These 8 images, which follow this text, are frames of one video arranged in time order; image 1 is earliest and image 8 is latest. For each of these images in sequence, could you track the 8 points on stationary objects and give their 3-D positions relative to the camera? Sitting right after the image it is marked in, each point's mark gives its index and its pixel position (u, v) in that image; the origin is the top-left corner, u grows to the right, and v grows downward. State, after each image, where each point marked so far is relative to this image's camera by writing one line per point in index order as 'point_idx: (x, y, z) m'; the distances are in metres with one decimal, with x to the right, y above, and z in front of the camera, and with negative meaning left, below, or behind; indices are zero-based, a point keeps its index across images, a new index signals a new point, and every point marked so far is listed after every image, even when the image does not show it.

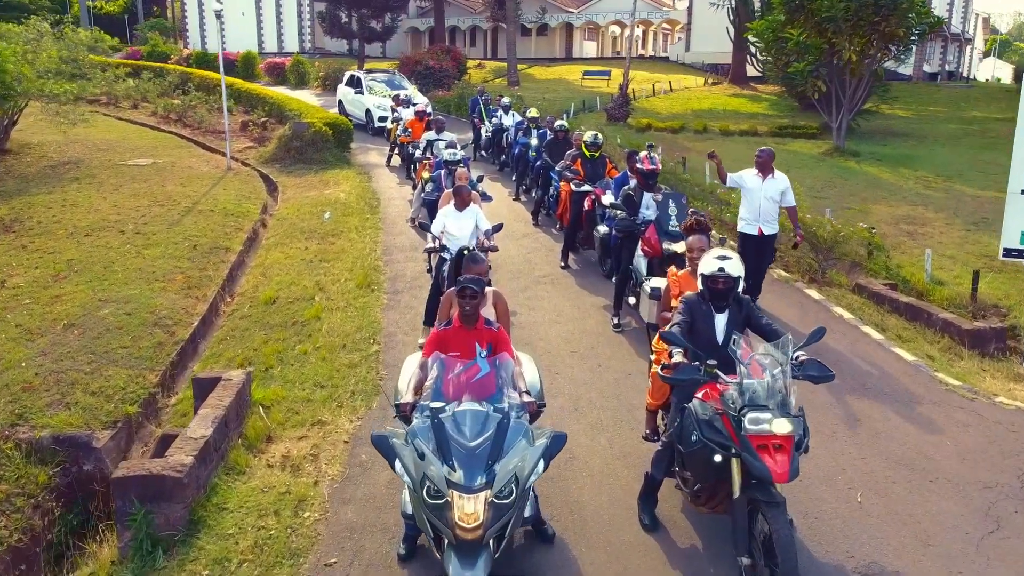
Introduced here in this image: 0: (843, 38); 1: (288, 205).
0: (+7.9, +6.0, +19.4) m
1: (-4.3, +1.6, +15.5) m
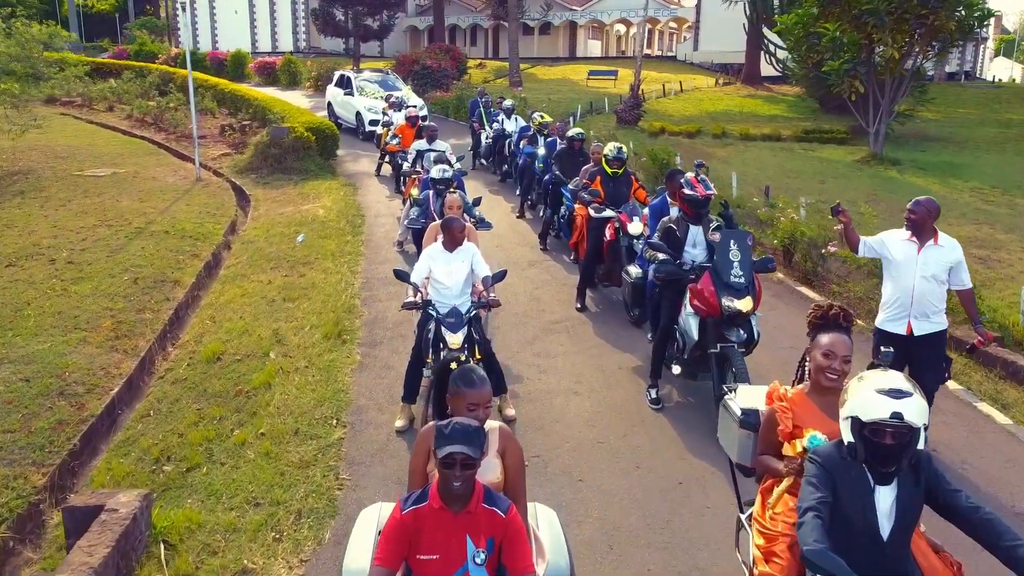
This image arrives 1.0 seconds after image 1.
0: (+8.0, +5.5, +17.4) m
1: (-4.2, +1.1, +13.5) m
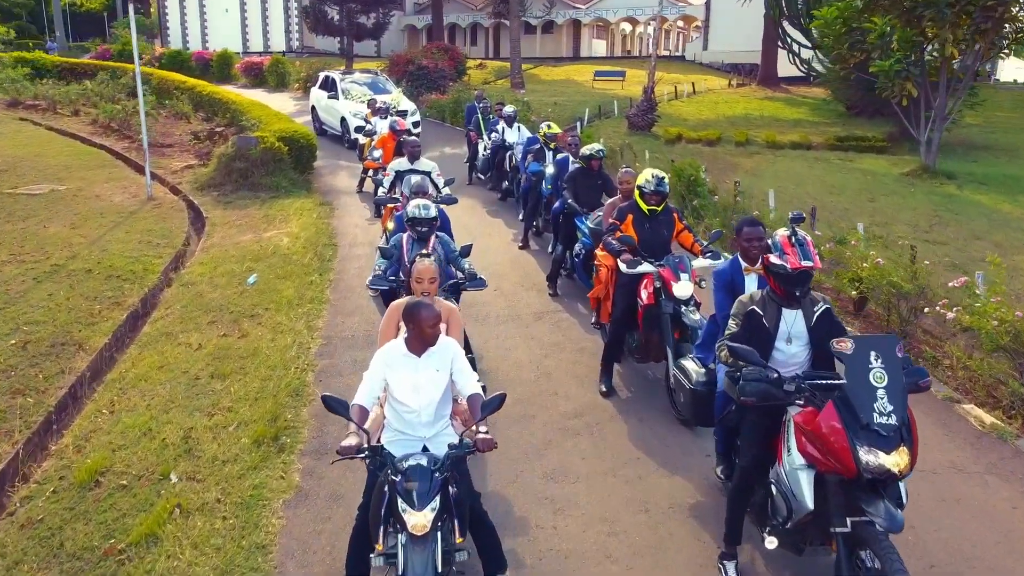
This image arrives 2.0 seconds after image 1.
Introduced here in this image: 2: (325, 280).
0: (+8.0, +4.8, +15.0) m
1: (-4.2, +0.4, +11.2) m
2: (-2.4, +0.1, +10.3) m
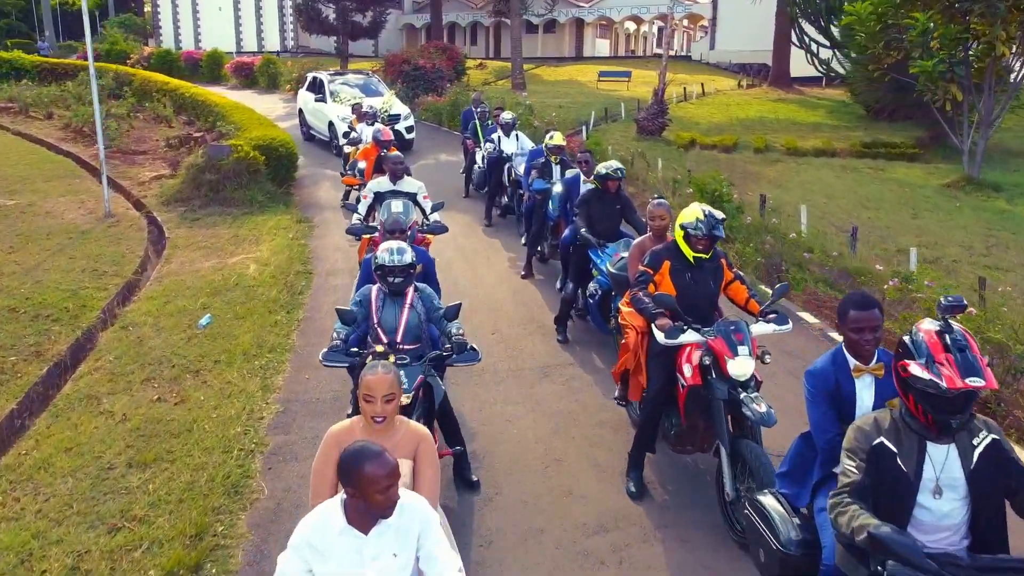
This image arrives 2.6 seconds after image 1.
0: (+8.1, +4.4, +13.5) m
1: (-4.2, 0.0, +9.7) m
2: (-2.4, -0.4, +8.7) m
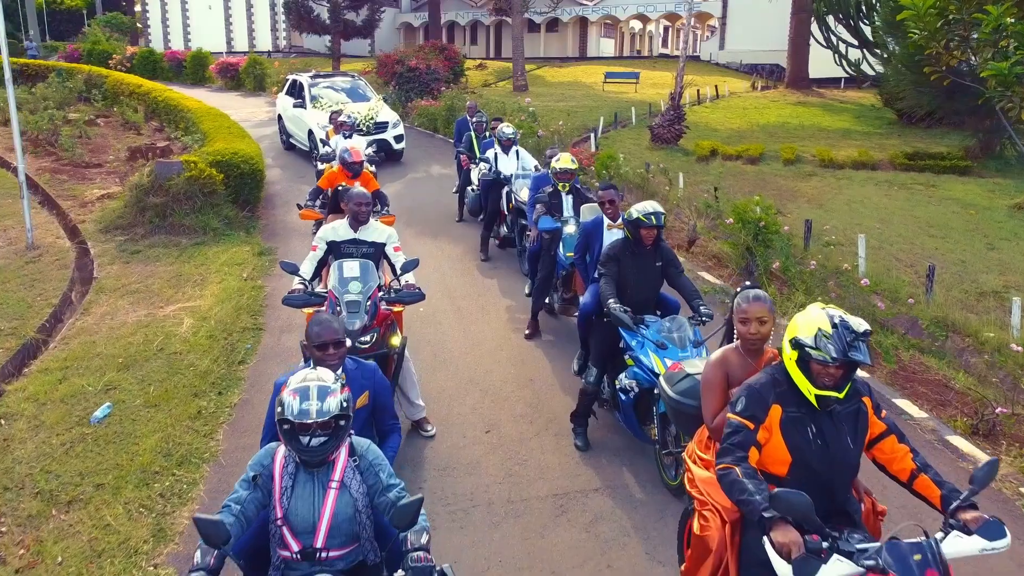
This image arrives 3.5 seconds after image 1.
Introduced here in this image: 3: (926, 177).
0: (+8.1, +3.8, +11.3) m
1: (-4.2, -0.6, +7.5) m
2: (-2.4, -1.0, +6.6) m
3: (+8.6, +2.3, +16.7) m
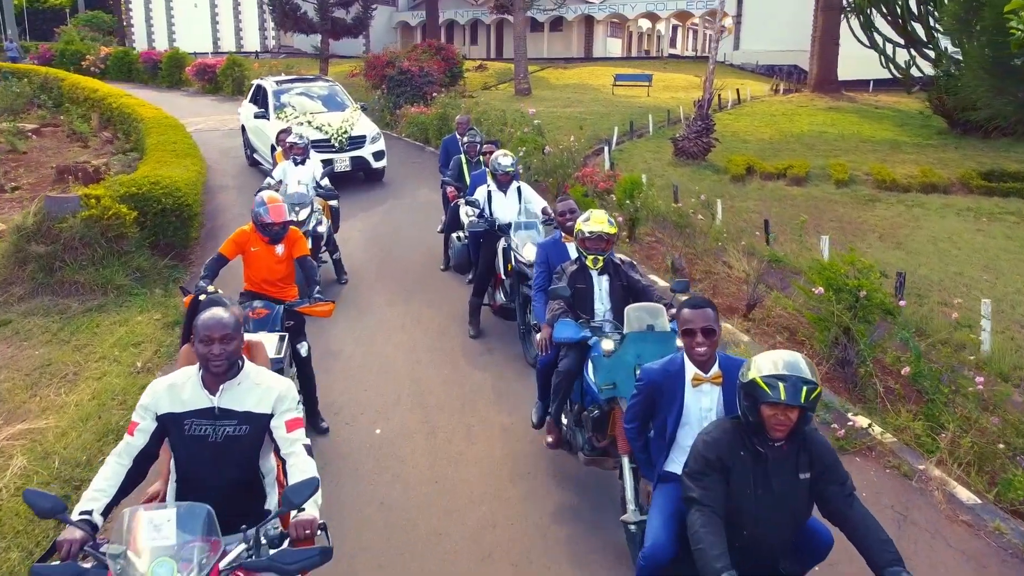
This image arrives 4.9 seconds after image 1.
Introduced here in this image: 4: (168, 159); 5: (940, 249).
0: (+8.1, +2.9, +8.4) m
1: (-4.2, -1.5, +4.7) m
2: (-2.4, -1.8, +3.7) m
3: (+8.6, +1.5, +13.8) m
4: (-5.4, +2.0, +12.6) m
5: (+5.9, +0.5, +11.0) m
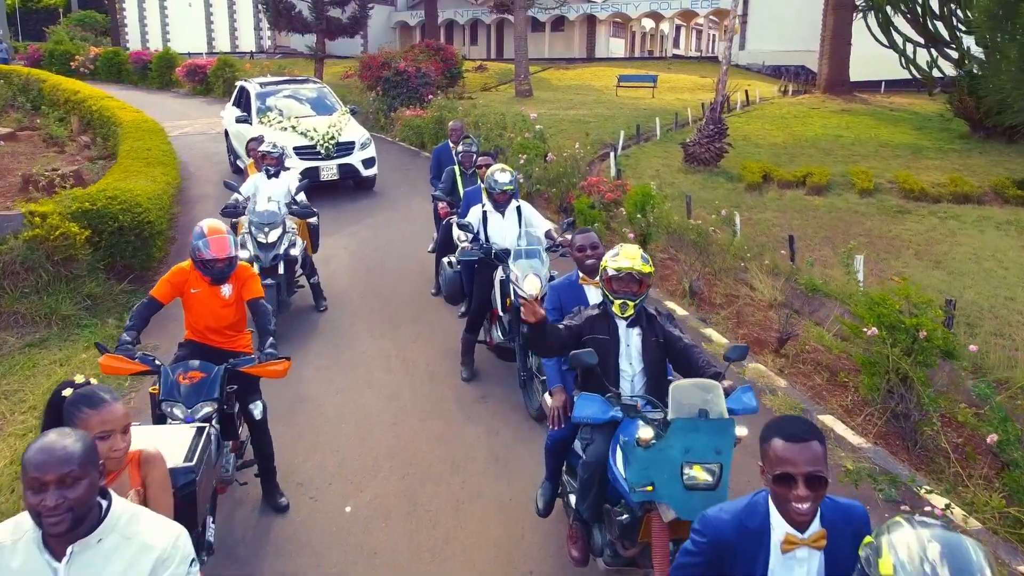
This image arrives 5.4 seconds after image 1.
0: (+8.1, +2.6, +7.3) m
1: (-4.2, -1.8, +3.6) m
2: (-2.4, -2.1, +2.7) m
3: (+8.6, +1.2, +12.8) m
4: (-5.4, +1.7, +11.6) m
5: (+5.9, +0.2, +10.0) m
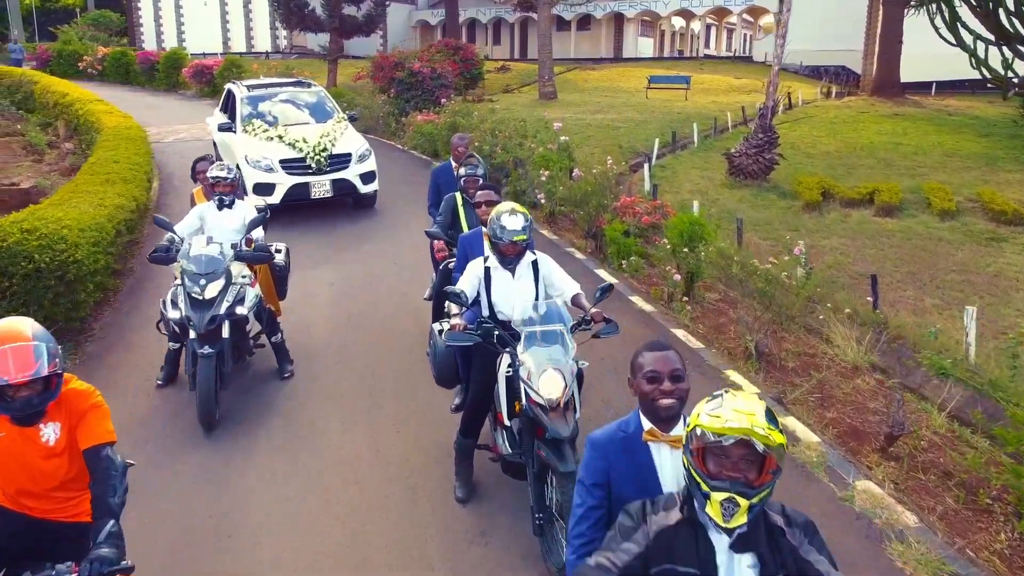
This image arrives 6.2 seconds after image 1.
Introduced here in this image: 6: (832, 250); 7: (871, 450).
0: (+8.2, +2.0, +5.2) m
1: (-4.2, -2.3, +1.8) m
2: (-2.4, -2.6, +0.8) m
3: (+8.9, +0.6, +10.6) m
4: (-5.1, +1.2, +9.8) m
5: (+6.0, -0.3, +7.9) m
6: (+4.1, +0.5, +10.3) m
7: (+2.5, -1.1, +5.6) m
